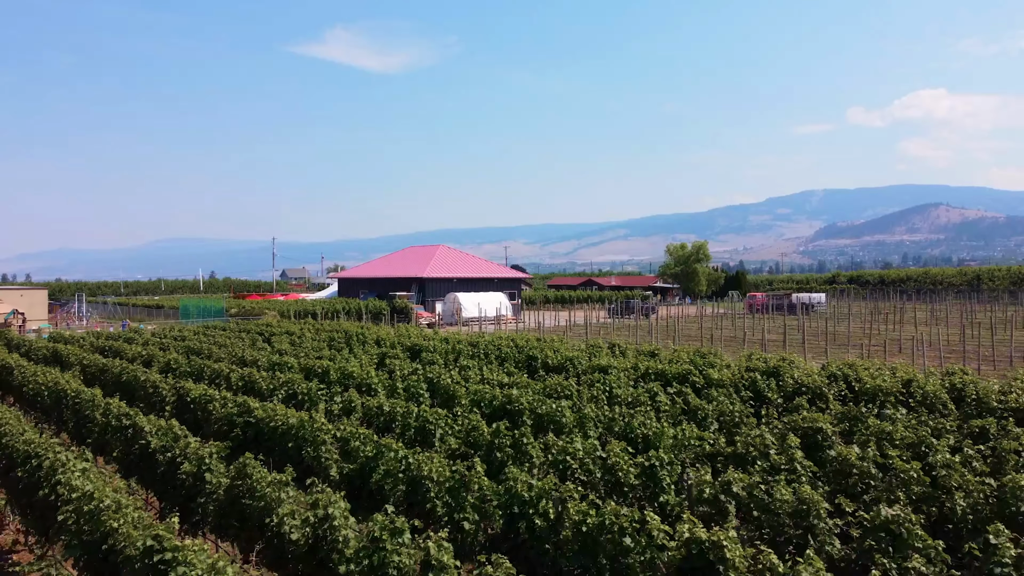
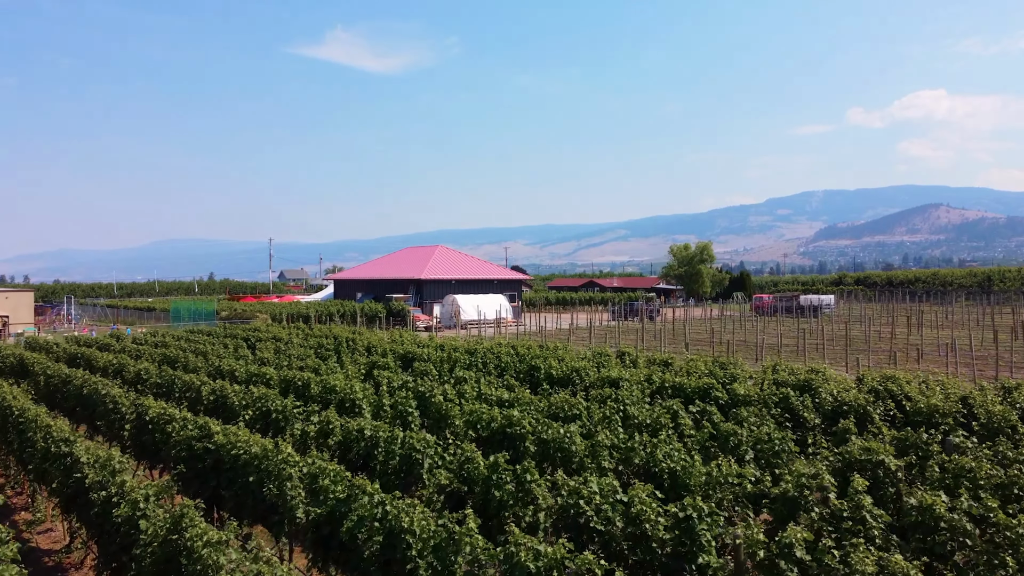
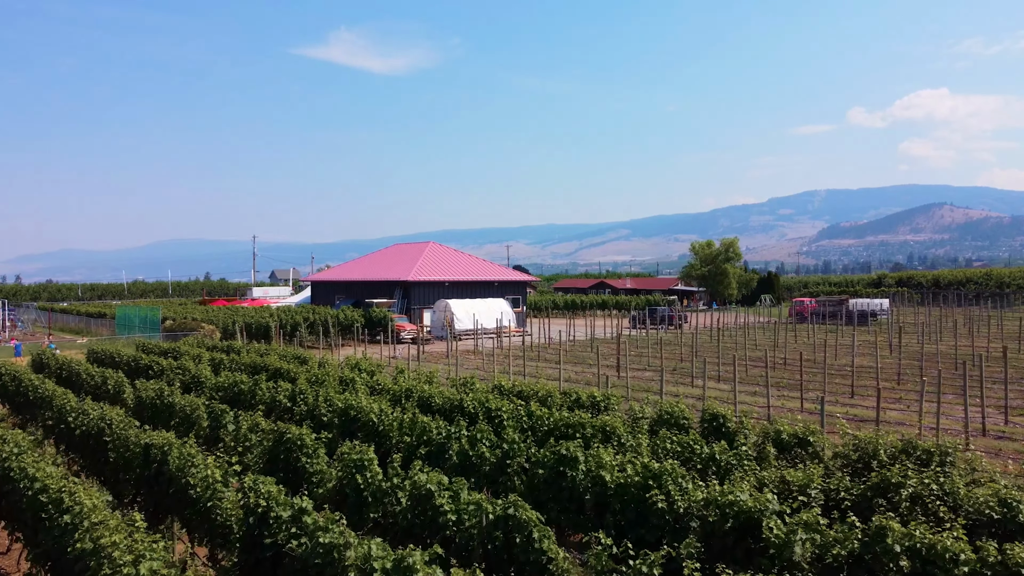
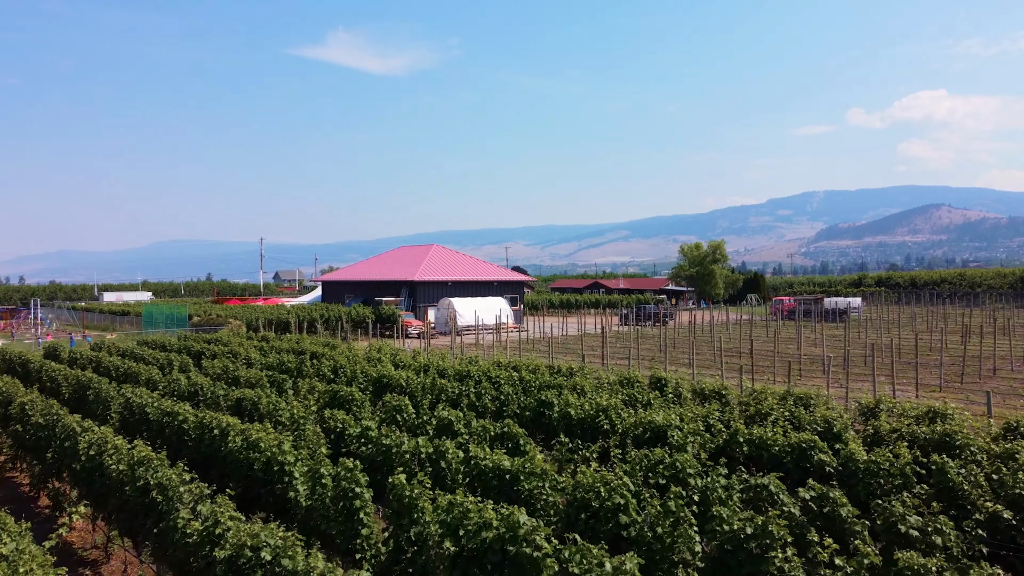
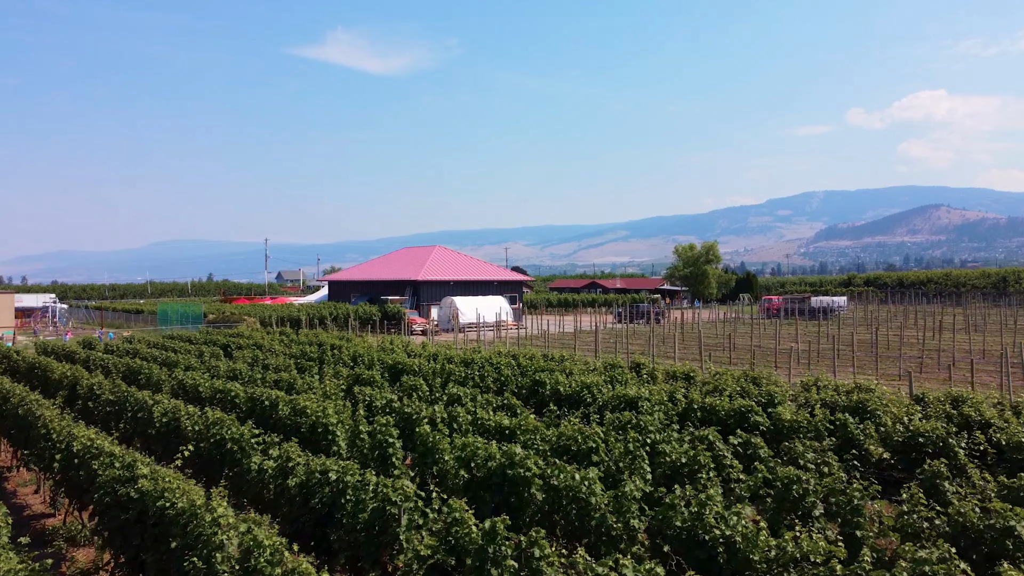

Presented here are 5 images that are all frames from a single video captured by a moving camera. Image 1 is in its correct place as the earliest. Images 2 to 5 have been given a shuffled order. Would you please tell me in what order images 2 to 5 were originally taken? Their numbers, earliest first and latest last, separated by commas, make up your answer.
2, 5, 4, 3
